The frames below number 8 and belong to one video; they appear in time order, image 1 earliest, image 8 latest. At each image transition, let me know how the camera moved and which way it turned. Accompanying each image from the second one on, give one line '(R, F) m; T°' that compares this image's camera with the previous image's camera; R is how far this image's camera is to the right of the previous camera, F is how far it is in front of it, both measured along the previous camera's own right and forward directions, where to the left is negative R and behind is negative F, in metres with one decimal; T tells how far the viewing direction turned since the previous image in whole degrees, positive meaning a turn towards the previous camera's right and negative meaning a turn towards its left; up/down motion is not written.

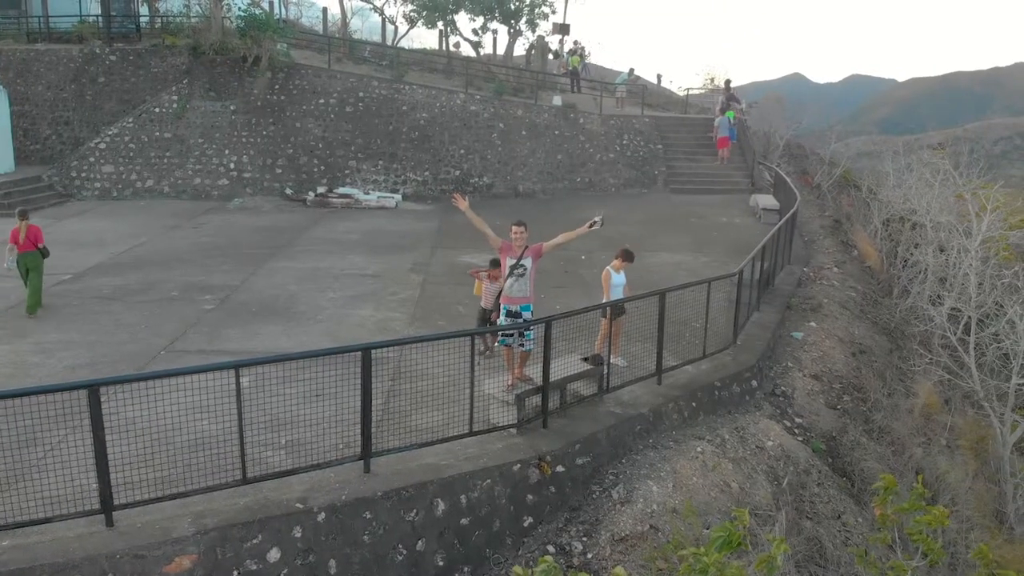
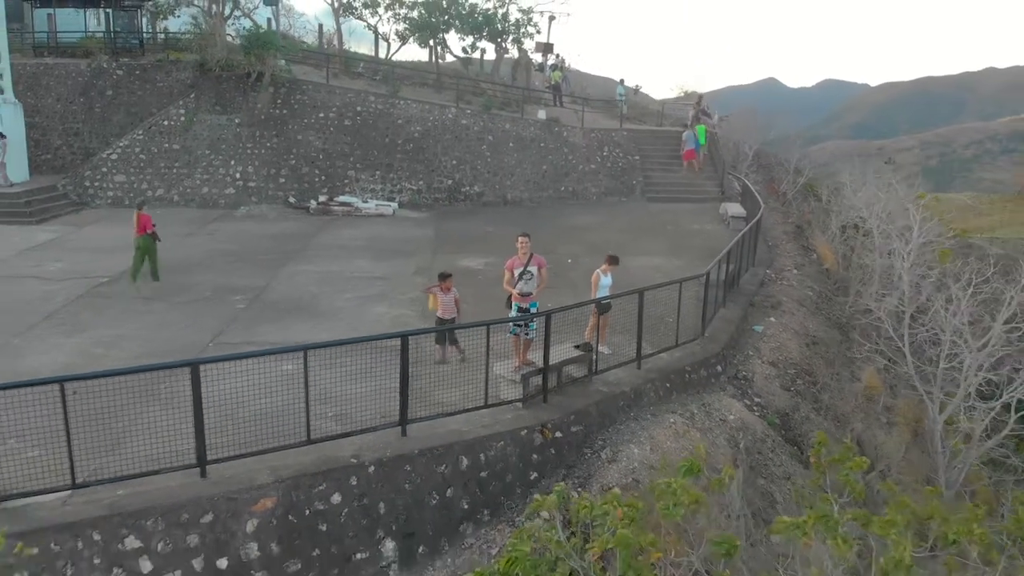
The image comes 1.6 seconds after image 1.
(-0.2, -0.9) m; +2°
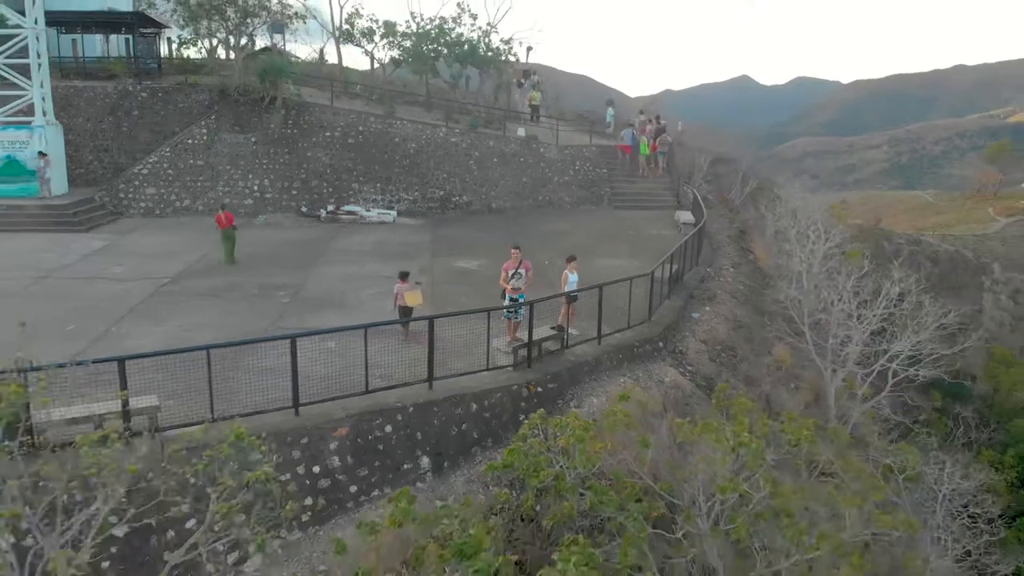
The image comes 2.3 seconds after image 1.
(-0.1, -2.0) m; +2°
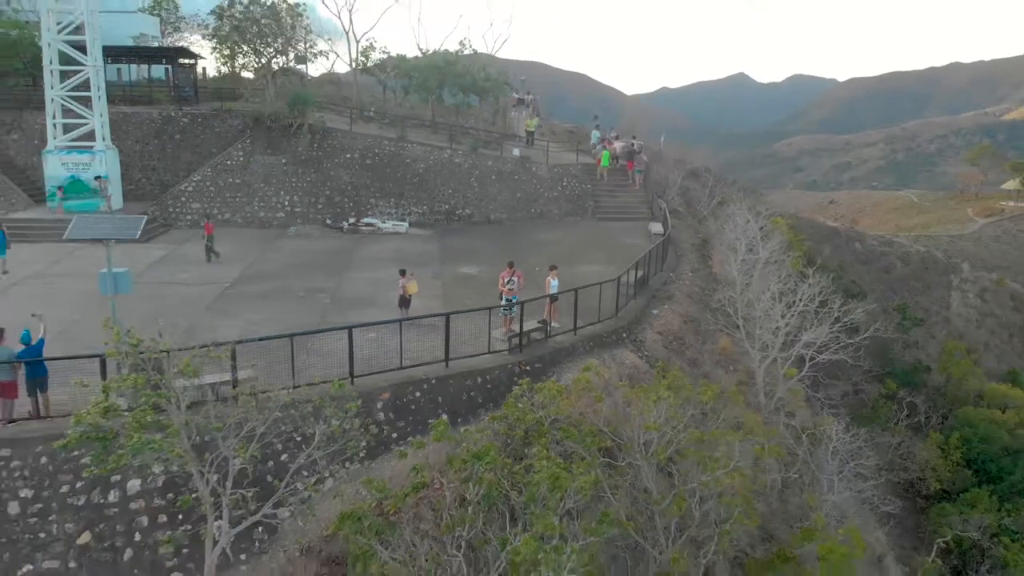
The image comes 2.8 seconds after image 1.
(0.0, -2.4) m; 0°
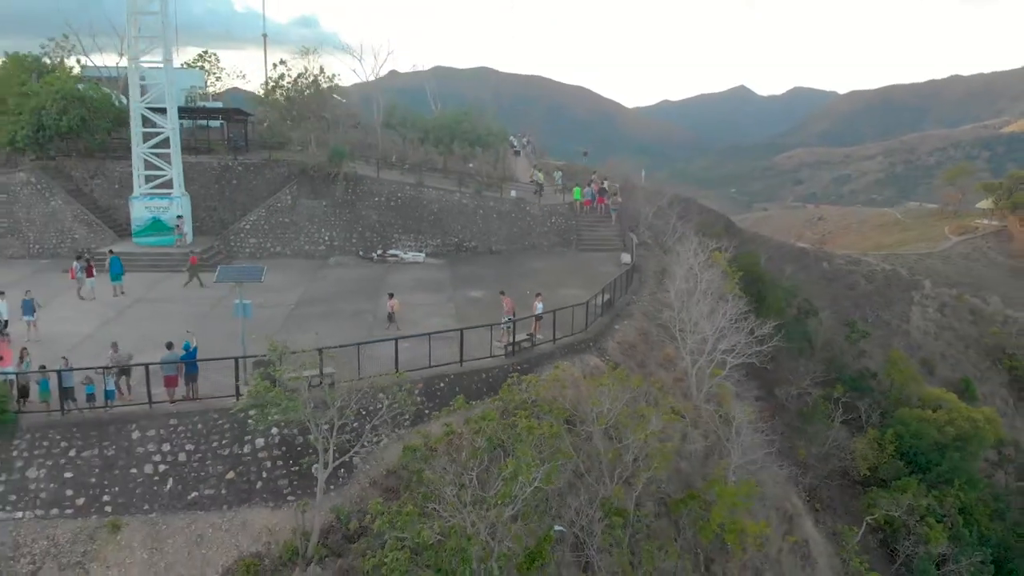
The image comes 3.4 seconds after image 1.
(+0.1, -4.0) m; 0°
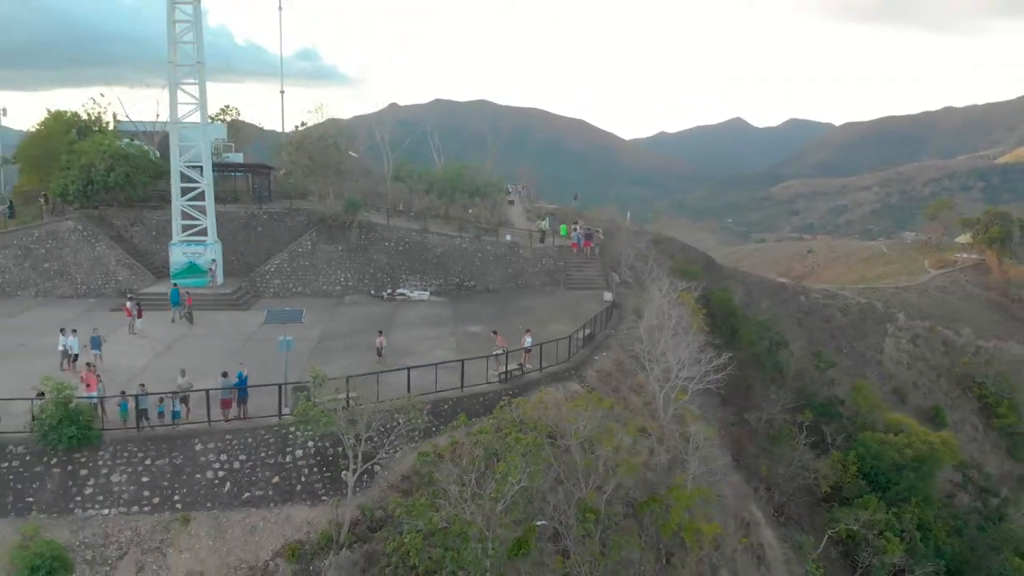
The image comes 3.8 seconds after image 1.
(+0.1, -2.7) m; 0°
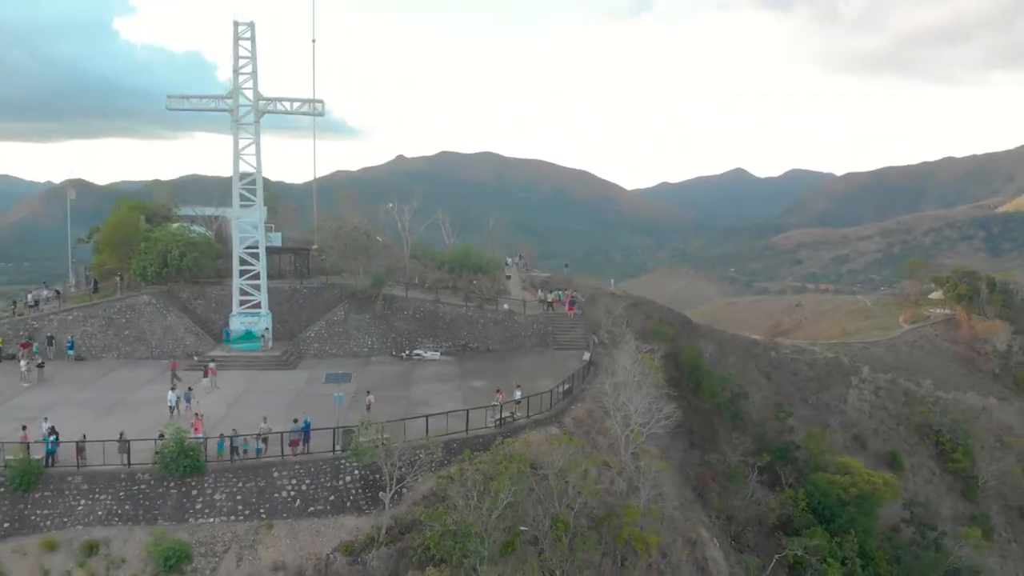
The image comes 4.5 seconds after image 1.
(+0.3, -5.4) m; 0°
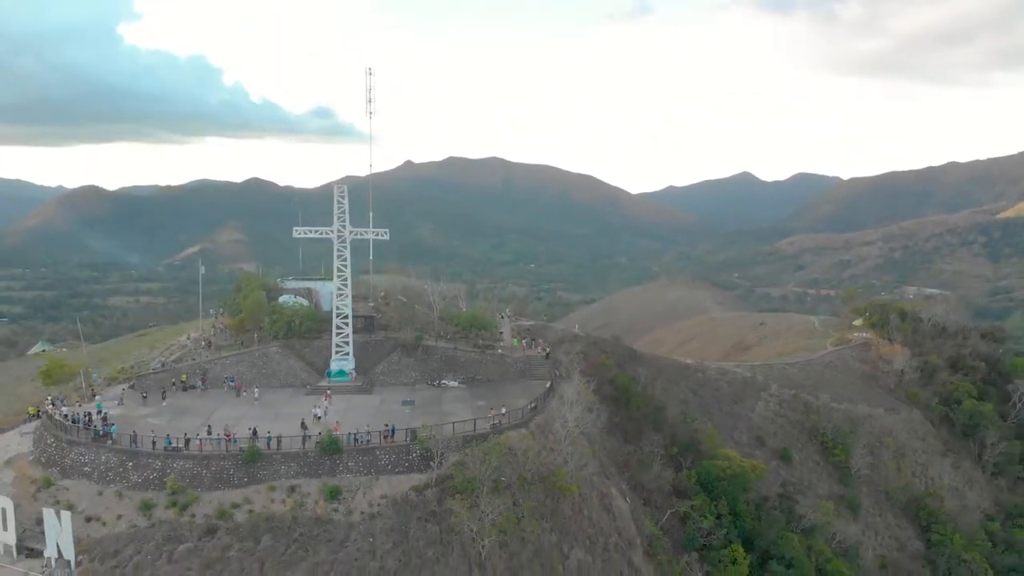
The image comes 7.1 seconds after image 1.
(+0.9, -18.5) m; 0°
